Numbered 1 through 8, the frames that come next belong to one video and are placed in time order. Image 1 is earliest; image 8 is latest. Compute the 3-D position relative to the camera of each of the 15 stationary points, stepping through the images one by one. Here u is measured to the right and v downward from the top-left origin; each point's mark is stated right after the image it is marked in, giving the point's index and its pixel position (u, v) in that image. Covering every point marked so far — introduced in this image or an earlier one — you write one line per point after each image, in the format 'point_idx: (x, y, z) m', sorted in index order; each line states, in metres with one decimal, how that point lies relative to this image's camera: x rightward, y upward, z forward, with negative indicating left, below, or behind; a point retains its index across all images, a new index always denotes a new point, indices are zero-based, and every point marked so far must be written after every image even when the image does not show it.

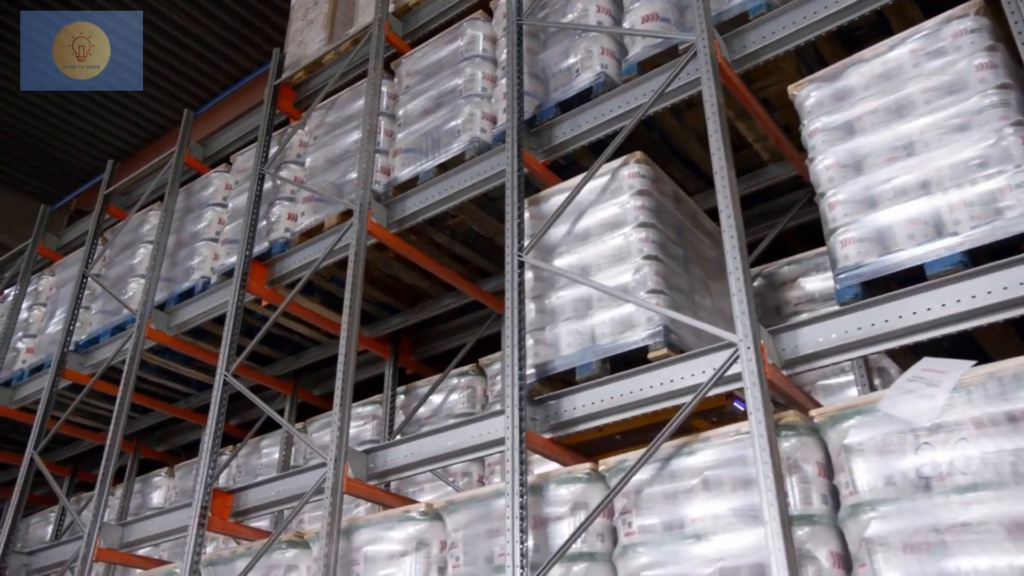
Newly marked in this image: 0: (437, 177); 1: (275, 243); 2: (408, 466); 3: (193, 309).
0: (-0.4, +0.7, +5.9) m
1: (-1.6, +0.3, +6.6) m
2: (-0.5, -0.9, +5.1) m
3: (-2.3, -0.1, +7.2) m
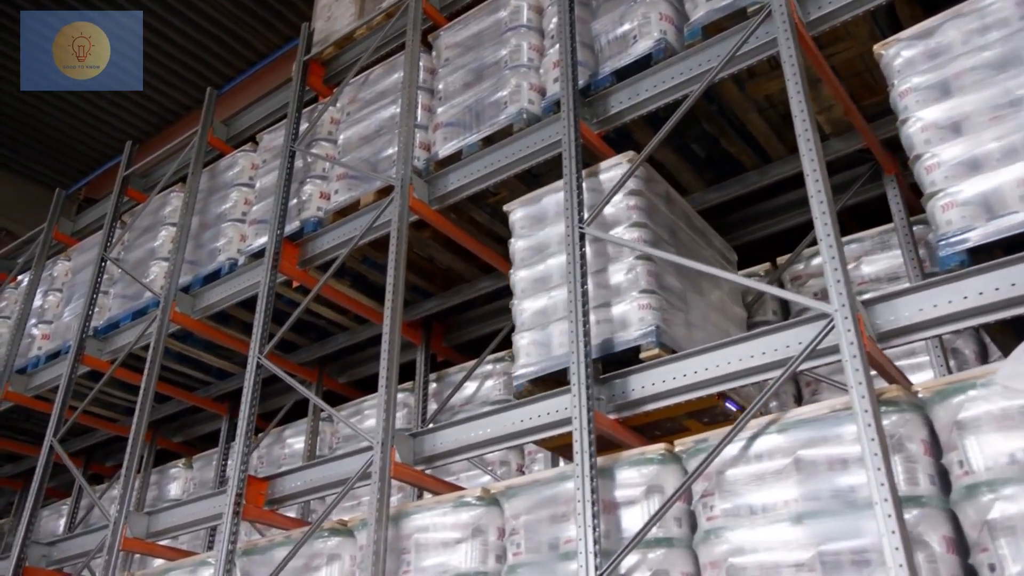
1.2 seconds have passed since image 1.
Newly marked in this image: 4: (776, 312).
0: (-0.2, +0.8, +5.6) m
1: (-1.3, +0.4, +6.4) m
2: (-0.2, -0.8, +4.8) m
3: (-2.0, 0.0, +6.9) m
4: (+1.5, -0.1, +5.6) m
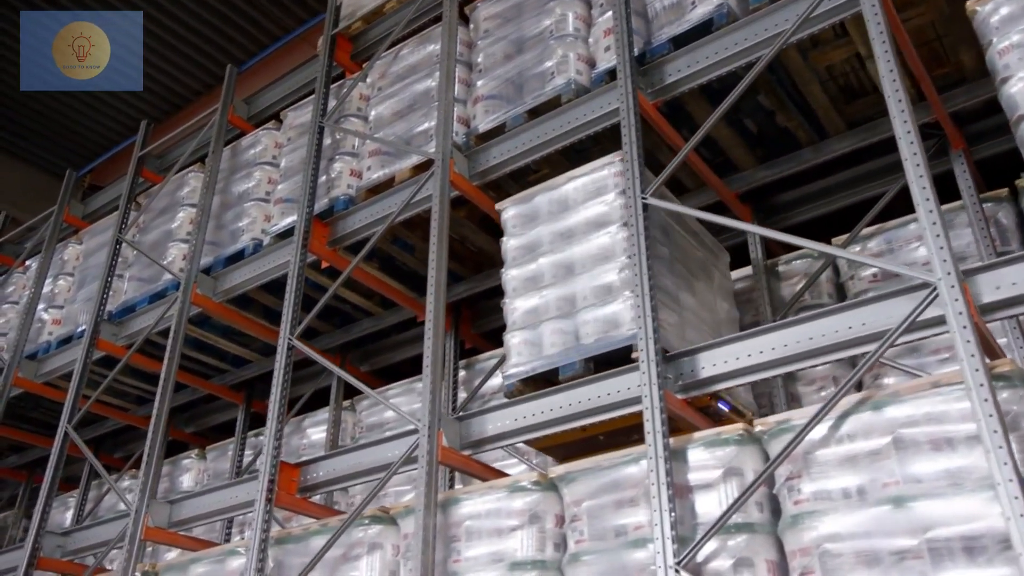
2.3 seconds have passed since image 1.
0: (+0.1, +0.9, +5.4) m
1: (-1.1, +0.5, +6.2) m
2: (0.0, -0.7, +4.6) m
3: (-1.8, +0.1, +6.7) m
4: (+1.7, 0.0, +5.4) m
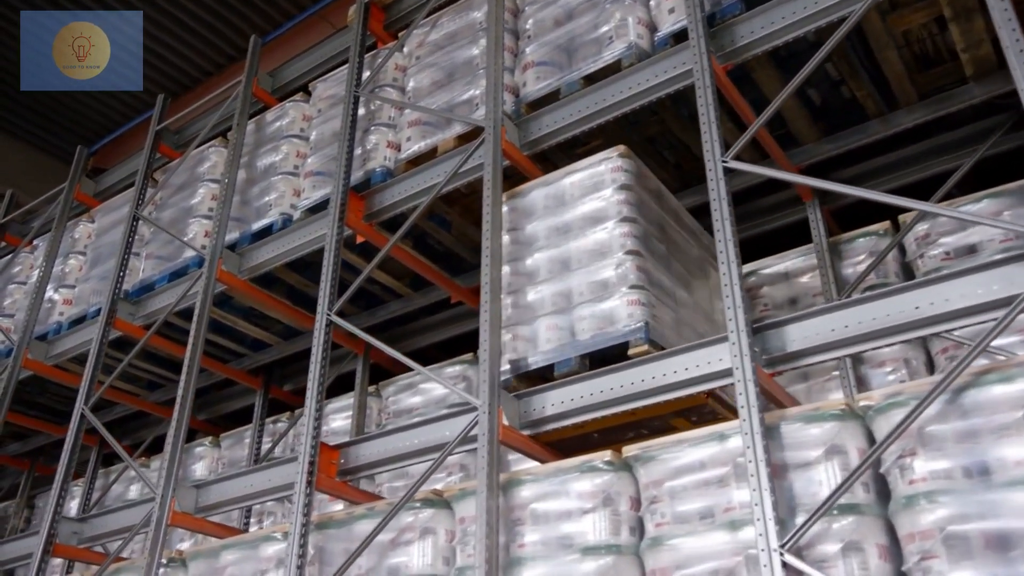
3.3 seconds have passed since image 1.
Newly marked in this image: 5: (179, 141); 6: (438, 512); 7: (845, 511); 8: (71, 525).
0: (+0.4, +1.0, +5.1) m
1: (-0.8, +0.7, +5.9) m
2: (+0.3, -0.5, +4.3) m
3: (-1.5, +0.2, +6.4) m
4: (+2.0, +0.1, +5.2) m
5: (-2.7, +1.2, +8.1) m
6: (-0.3, -1.0, +4.4) m
7: (+1.1, -0.7, +3.2) m
8: (-2.7, -1.5, +6.2) m
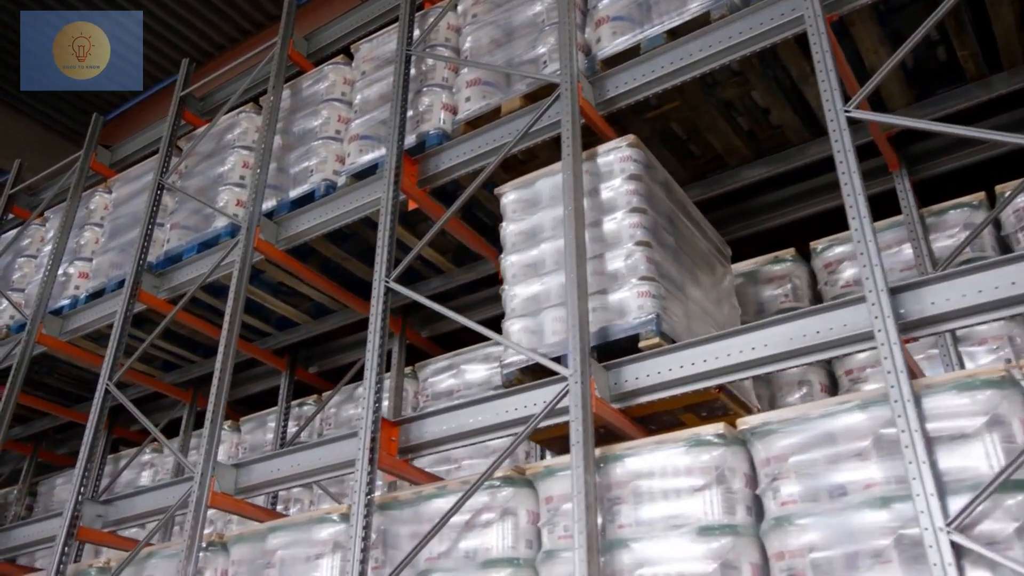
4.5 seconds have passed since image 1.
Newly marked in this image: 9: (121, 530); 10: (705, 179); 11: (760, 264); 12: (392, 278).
0: (+0.7, +1.2, +4.8) m
1: (-0.5, +0.8, +5.5) m
2: (+0.6, -0.4, +4.0) m
3: (-1.2, +0.4, +6.0) m
4: (+2.3, +0.2, +4.9) m
5: (-2.4, +1.4, +7.7) m
6: (0.0, -0.8, +4.0) m
7: (+1.4, -0.6, +2.9) m
8: (-2.4, -1.3, +5.8) m
9: (-2.2, -1.4, +5.8) m
10: (+1.1, +0.6, +5.8) m
11: (+1.4, +0.1, +5.7) m
12: (-0.6, 0.0, +4.9) m
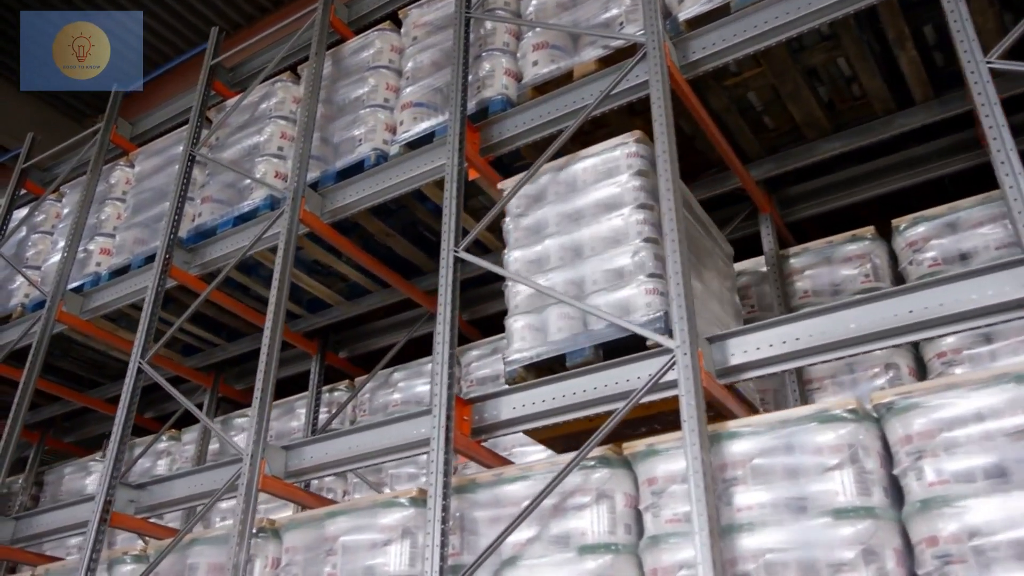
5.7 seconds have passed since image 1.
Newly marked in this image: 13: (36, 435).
0: (+1.1, +1.3, +4.5) m
1: (-0.1, +1.0, +5.2) m
2: (+1.0, -0.3, +3.7) m
3: (-0.9, +0.6, +5.7) m
4: (+2.7, +0.3, +4.6) m
5: (-2.0, +1.5, +7.4) m
6: (+0.4, -0.7, +3.7) m
7: (+1.8, -0.5, +2.6) m
8: (-2.1, -1.1, +5.5) m
9: (-1.9, -1.2, +5.4) m
10: (+1.4, +0.7, +5.5) m
11: (+1.7, +0.2, +5.4) m
12: (-0.2, +0.2, +4.6) m
13: (-4.4, -1.3, +9.2) m
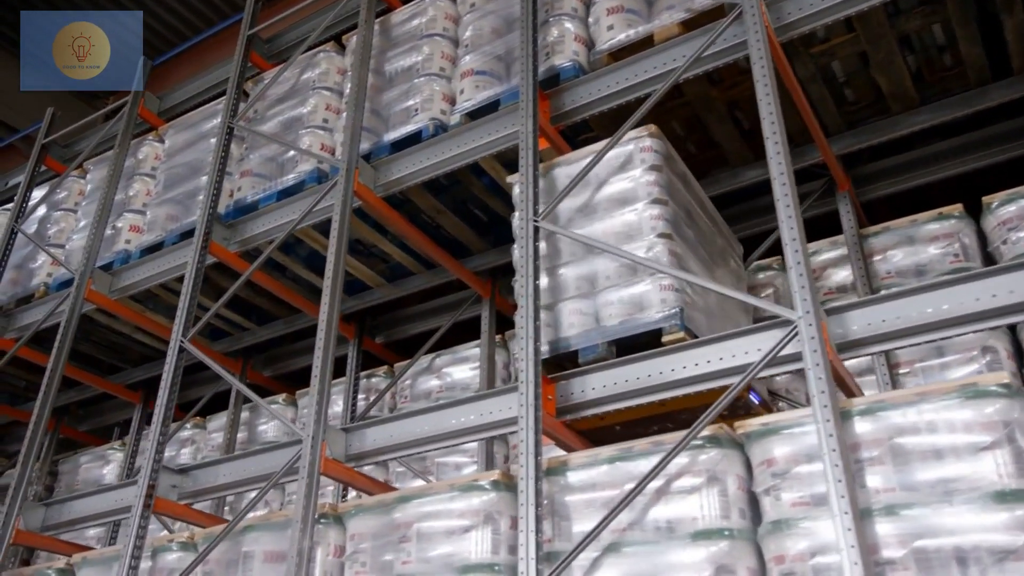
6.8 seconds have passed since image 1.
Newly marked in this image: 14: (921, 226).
0: (+1.5, +1.4, +4.3) m
1: (+0.3, +1.1, +4.9) m
2: (+1.3, -0.2, +3.4) m
3: (-0.5, +0.7, +5.4) m
4: (+3.1, +0.4, +4.4) m
5: (-1.7, +1.7, +7.1) m
6: (+0.7, -0.6, +3.5) m
7: (+2.2, -0.4, +2.4) m
8: (-1.8, -1.0, +5.2) m
9: (-1.6, -1.1, +5.1) m
10: (+1.8, +0.8, +5.3) m
11: (+2.1, +0.3, +5.1) m
12: (+0.1, +0.3, +4.3) m
13: (-4.1, -1.2, +8.9) m
14: (+2.1, +0.3, +5.1) m
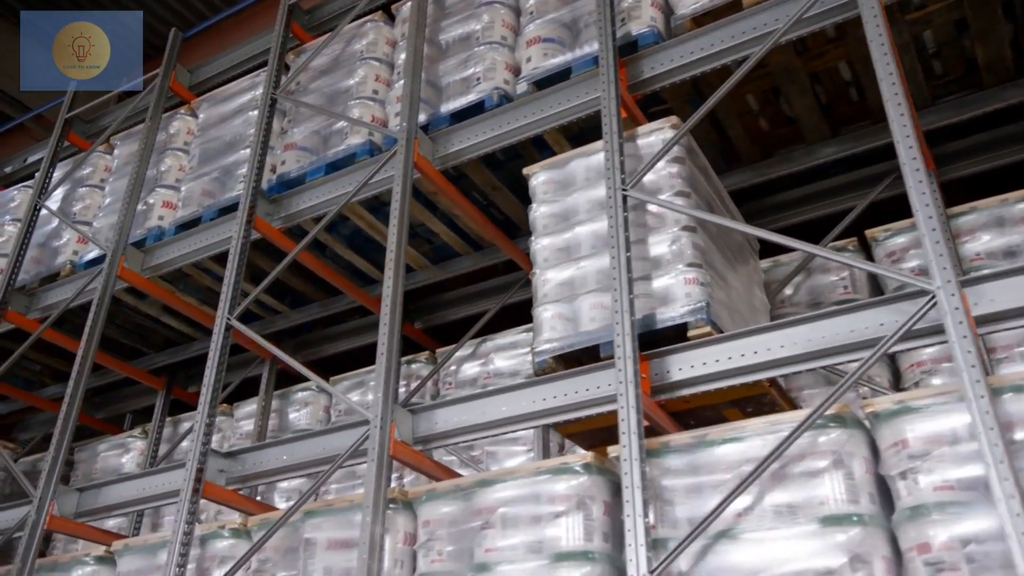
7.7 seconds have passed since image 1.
0: (+1.8, +1.5, +4.0) m
1: (+0.6, +1.2, +4.7) m
2: (+1.7, -0.1, +3.2) m
3: (-0.2, +0.8, +5.2) m
4: (+3.4, +0.4, +4.1) m
5: (-1.4, +1.8, +6.8) m
6: (+1.1, -0.5, +3.2) m
7: (+2.6, -0.3, +2.1) m
8: (-1.4, -0.8, +4.9) m
9: (-1.3, -1.0, +4.9) m
10: (+2.2, +0.9, +5.0) m
11: (+2.4, +0.4, +4.9) m
12: (+0.5, +0.4, +4.1) m
13: (-3.8, -1.0, +8.6) m
14: (+2.4, +0.4, +4.9) m
